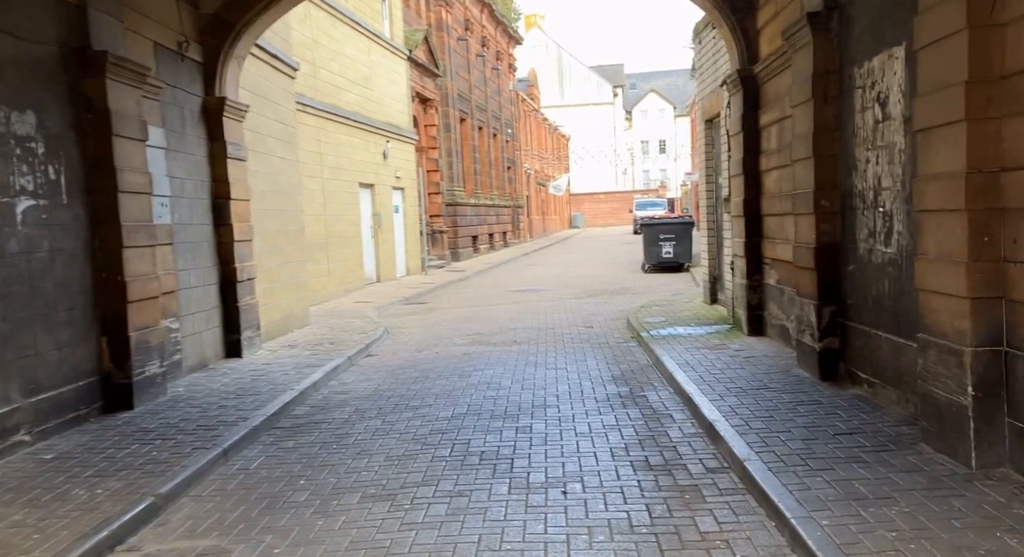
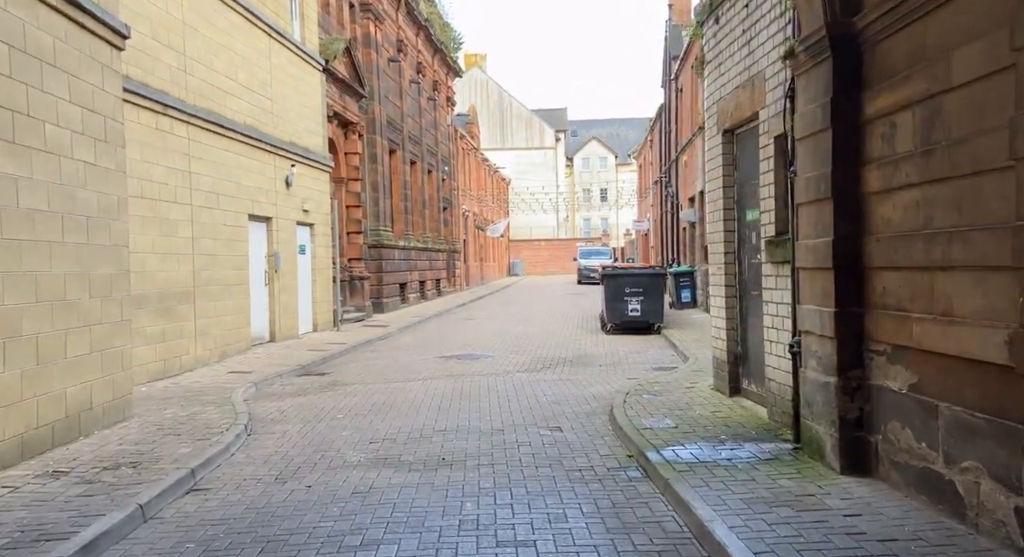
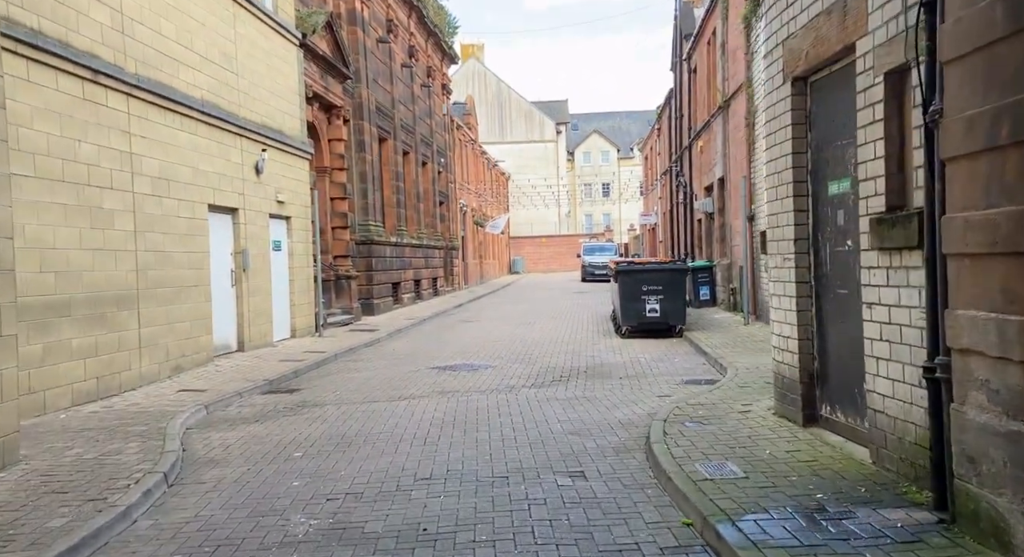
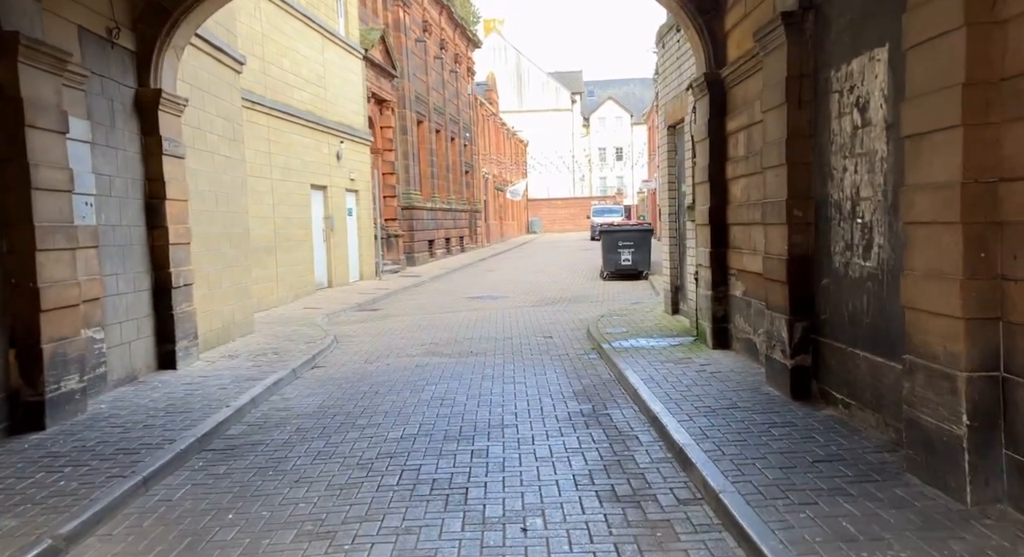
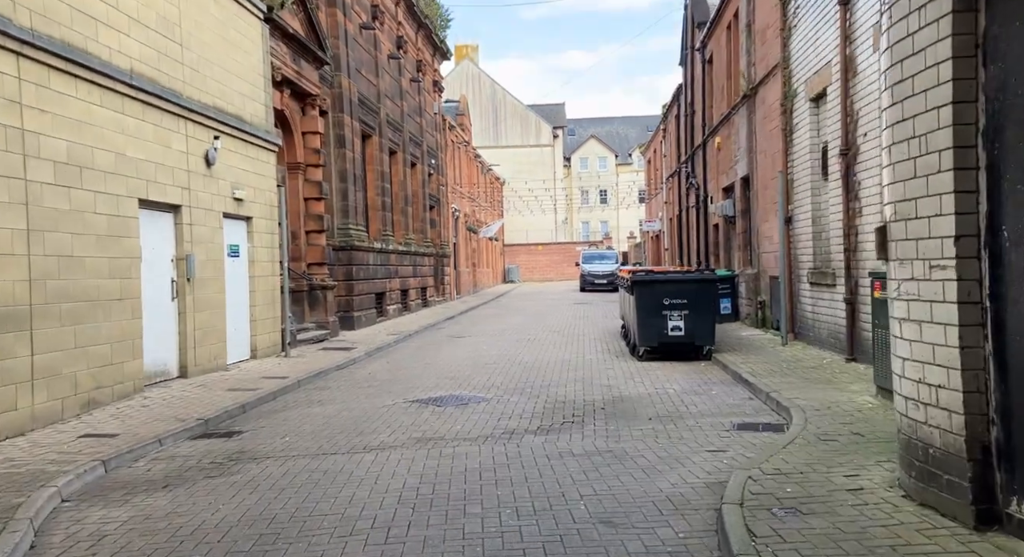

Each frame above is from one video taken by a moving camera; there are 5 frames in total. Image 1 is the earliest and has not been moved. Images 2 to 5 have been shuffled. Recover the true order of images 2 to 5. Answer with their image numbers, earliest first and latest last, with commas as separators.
4, 2, 3, 5
